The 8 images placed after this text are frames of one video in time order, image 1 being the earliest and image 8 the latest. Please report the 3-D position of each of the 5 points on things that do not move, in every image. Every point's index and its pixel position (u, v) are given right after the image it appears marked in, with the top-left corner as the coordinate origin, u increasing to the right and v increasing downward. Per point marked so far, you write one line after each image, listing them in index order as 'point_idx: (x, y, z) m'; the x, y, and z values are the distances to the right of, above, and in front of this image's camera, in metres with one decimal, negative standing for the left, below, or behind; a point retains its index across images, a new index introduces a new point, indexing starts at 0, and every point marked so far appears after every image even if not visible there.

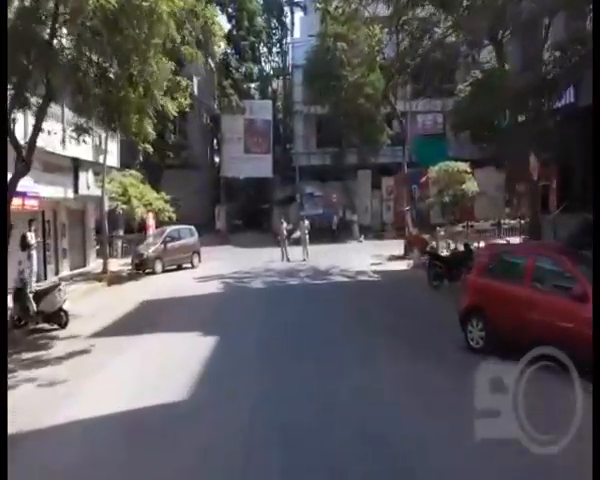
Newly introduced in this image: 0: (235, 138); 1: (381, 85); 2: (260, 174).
0: (-0.9, +1.4, +6.6) m
1: (+1.2, +2.3, +6.9) m
2: (-0.5, +0.9, +6.7) m
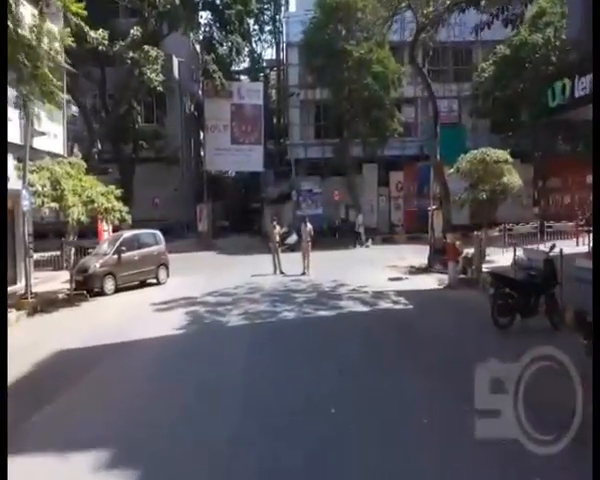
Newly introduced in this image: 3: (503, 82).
0: (-0.9, +1.4, +5.7) m
1: (+1.2, +2.2, +6.0) m
2: (-0.6, +0.8, +5.7) m
3: (+2.6, +2.0, +6.1) m
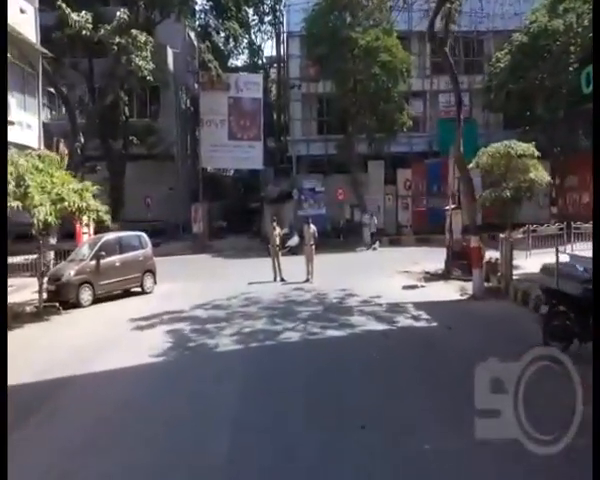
0: (-0.9, +1.3, +5.4) m
1: (+1.2, +2.2, +5.7) m
2: (-0.6, +0.8, +5.4) m
3: (+2.6, +2.0, +5.7) m
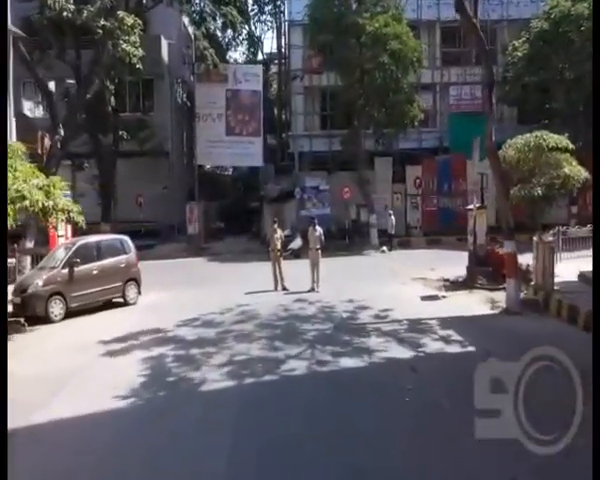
0: (-0.9, +1.3, +5.0) m
1: (+1.2, +2.2, +5.3) m
2: (-0.5, +0.8, +5.1) m
3: (+2.7, +2.0, +5.4) m
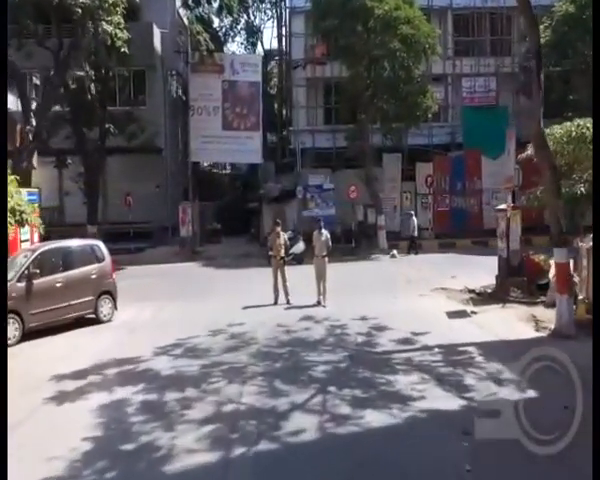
0: (-0.9, +1.3, +4.7) m
1: (+1.2, +2.2, +5.0) m
2: (-0.5, +0.8, +4.7) m
3: (+2.7, +1.9, +5.0) m
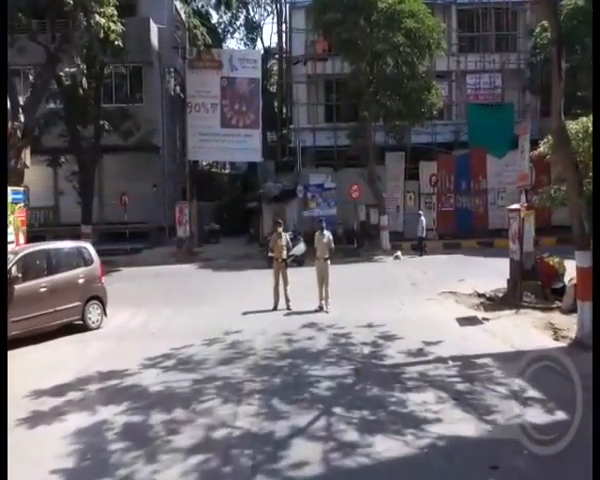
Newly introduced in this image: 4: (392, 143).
0: (-0.9, +1.3, +4.5) m
1: (+1.2, +2.2, +4.8) m
2: (-0.5, +0.8, +4.6) m
3: (+2.7, +1.9, +4.9) m
4: (+3.3, +3.4, +16.5) m
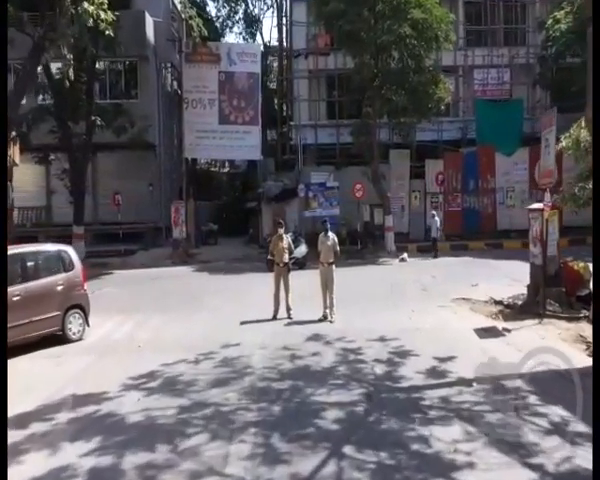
0: (-0.9, +1.3, +4.3) m
1: (+1.2, +2.2, +4.6) m
2: (-0.5, +0.8, +4.4) m
3: (+2.7, +1.9, +4.7) m
4: (+3.3, +3.4, +16.3) m
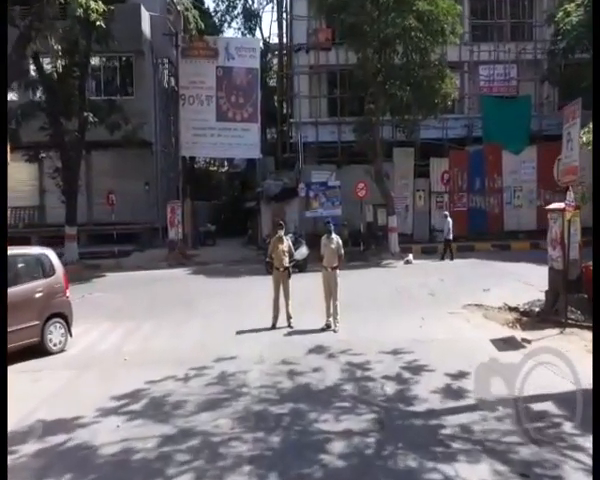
0: (-0.8, +1.3, +4.2) m
1: (+1.2, +2.2, +4.5) m
2: (-0.5, +0.8, +4.2) m
3: (+2.7, +1.9, +4.5) m
4: (+3.3, +3.4, +16.1) m
